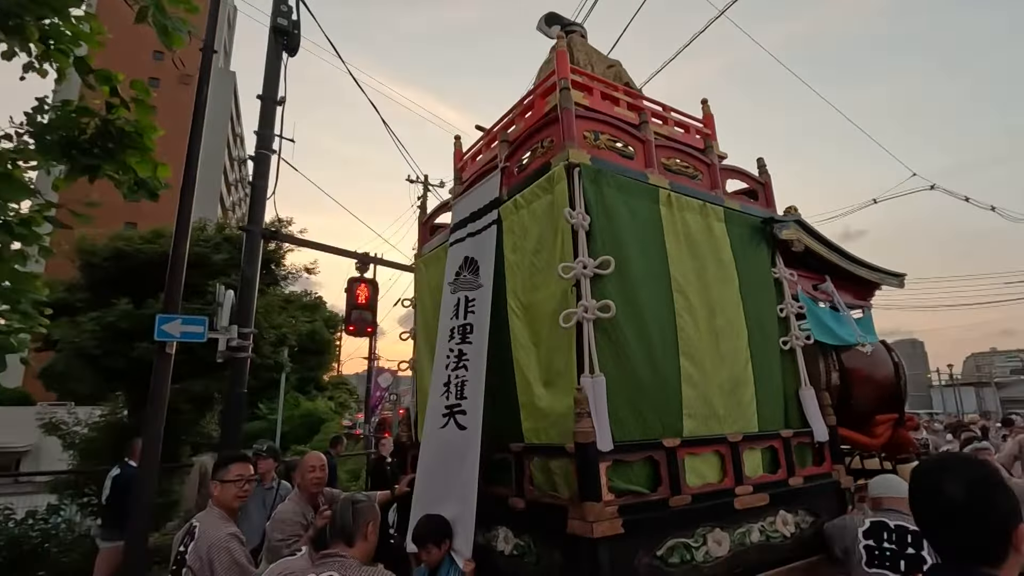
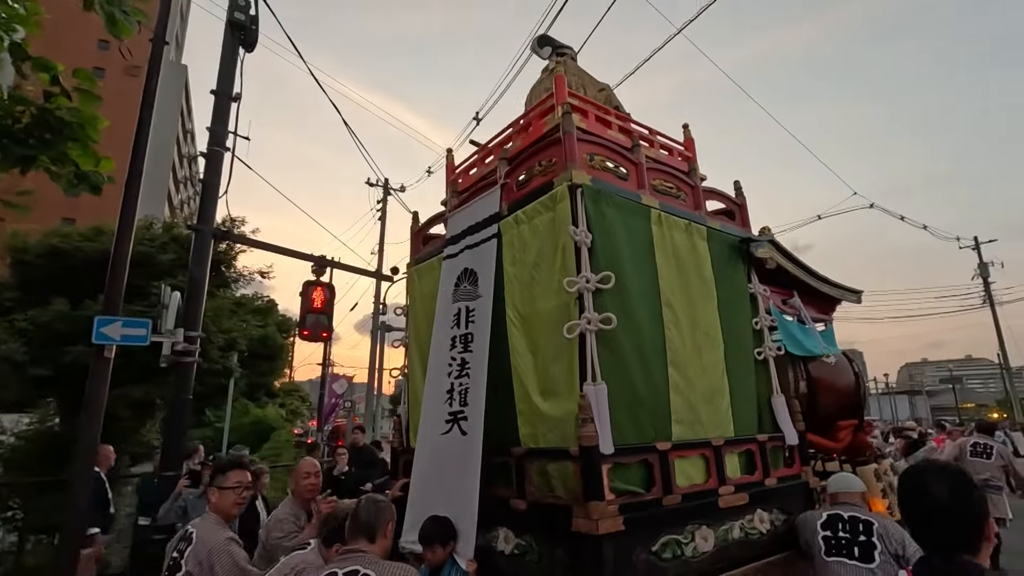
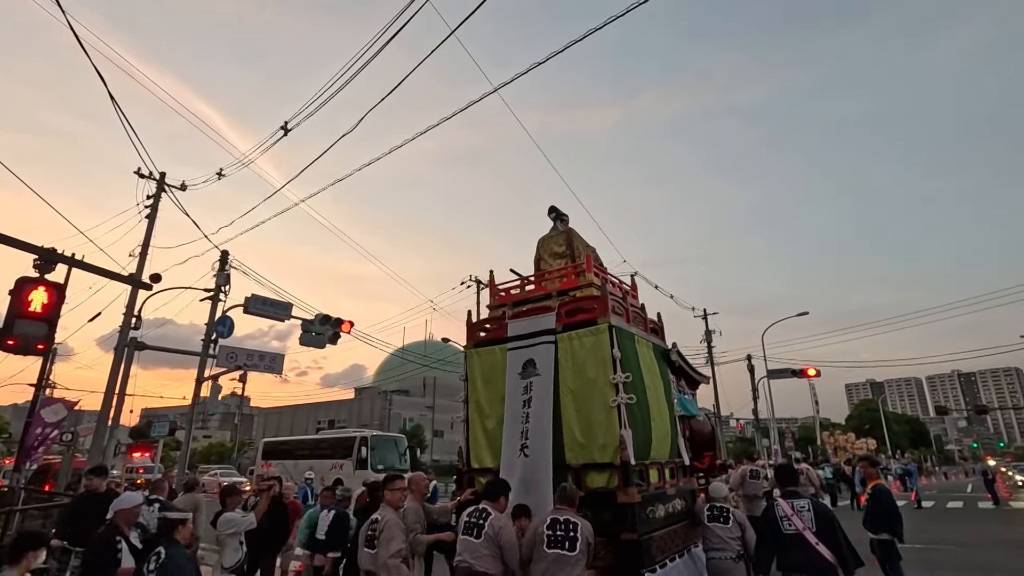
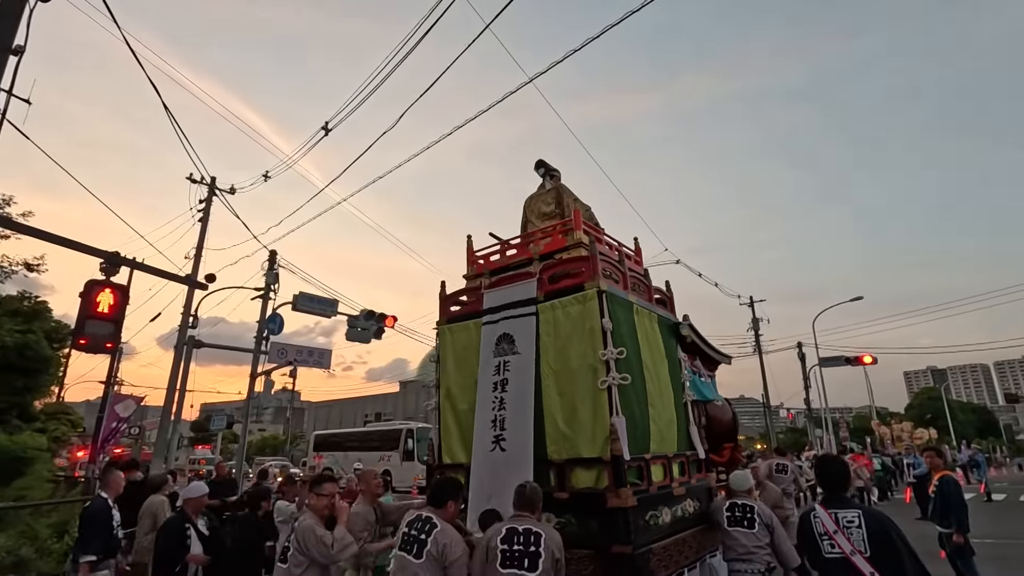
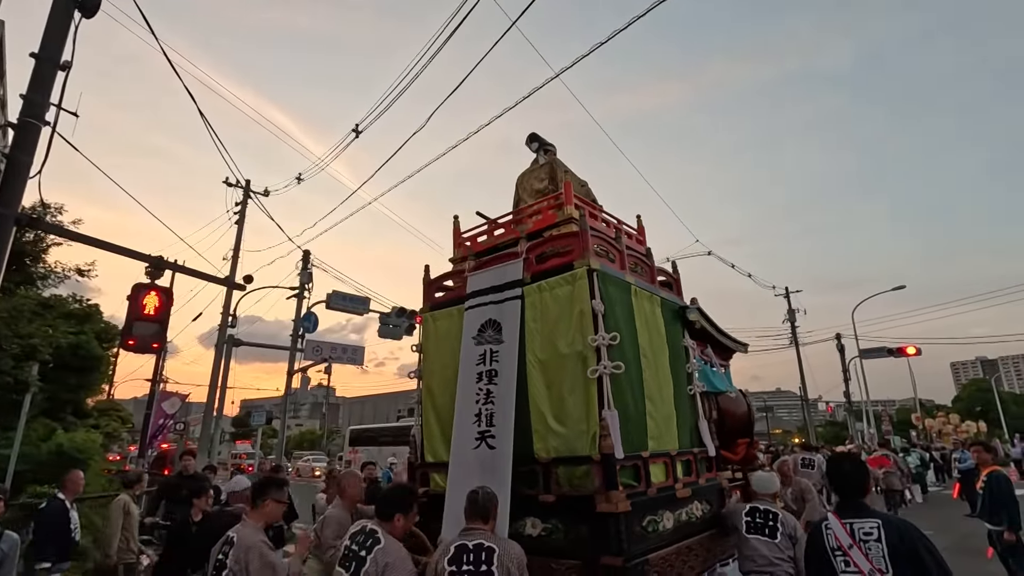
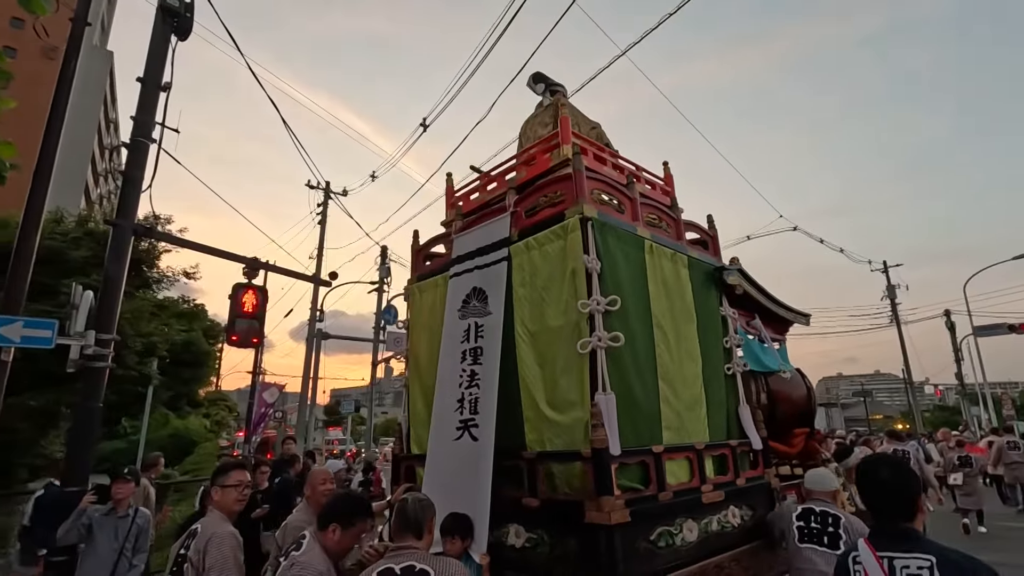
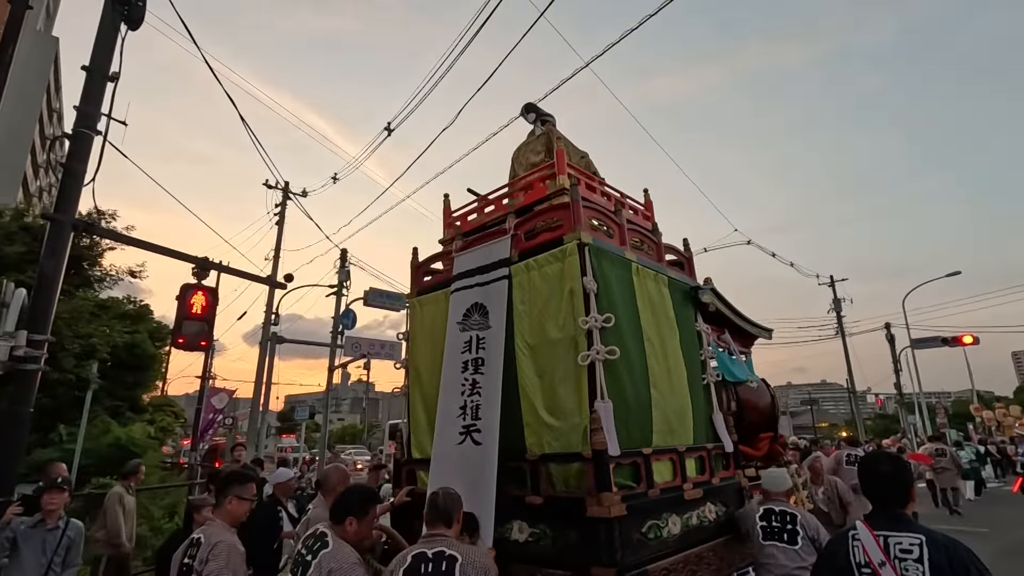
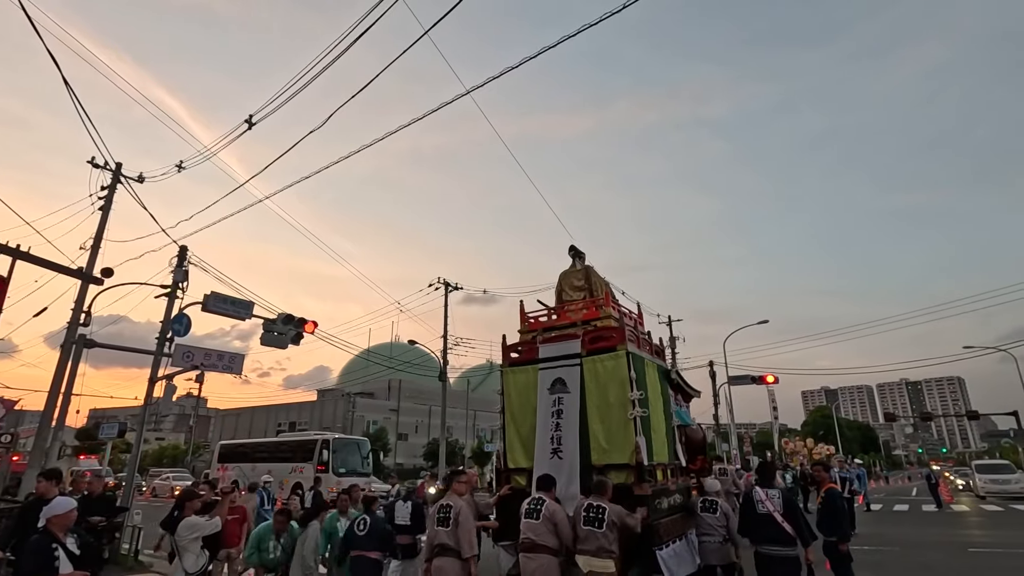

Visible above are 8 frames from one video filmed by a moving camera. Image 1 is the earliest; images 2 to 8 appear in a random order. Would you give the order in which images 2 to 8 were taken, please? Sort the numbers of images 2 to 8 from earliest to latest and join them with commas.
2, 6, 7, 5, 4, 3, 8
